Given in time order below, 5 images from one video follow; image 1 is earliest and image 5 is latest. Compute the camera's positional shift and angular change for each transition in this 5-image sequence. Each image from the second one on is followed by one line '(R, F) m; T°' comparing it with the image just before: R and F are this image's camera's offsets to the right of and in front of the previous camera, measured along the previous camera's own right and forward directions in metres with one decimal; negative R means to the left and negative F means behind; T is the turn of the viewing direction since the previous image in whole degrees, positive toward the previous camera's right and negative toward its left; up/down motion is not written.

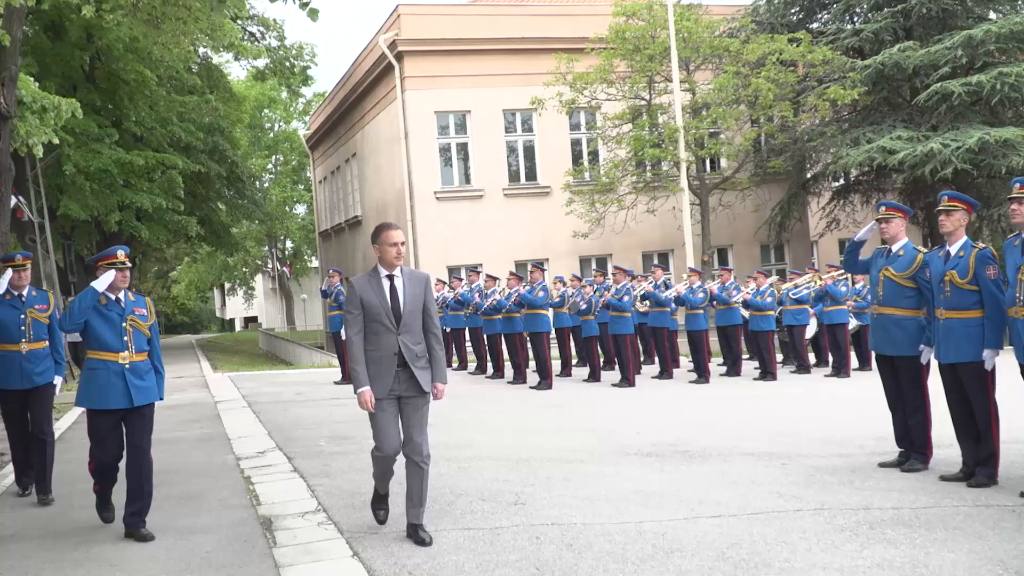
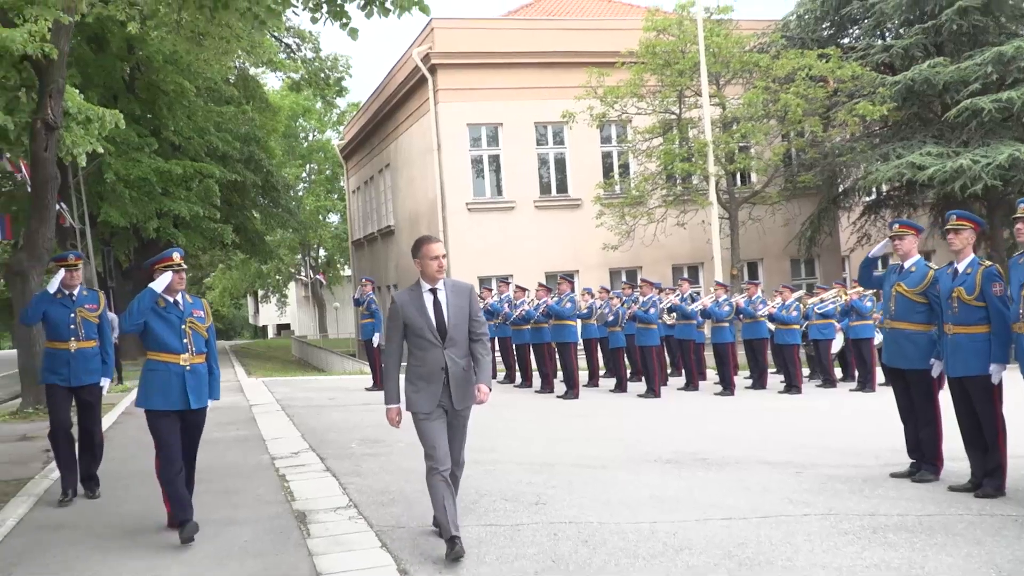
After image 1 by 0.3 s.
(0.0, -0.3) m; -2°
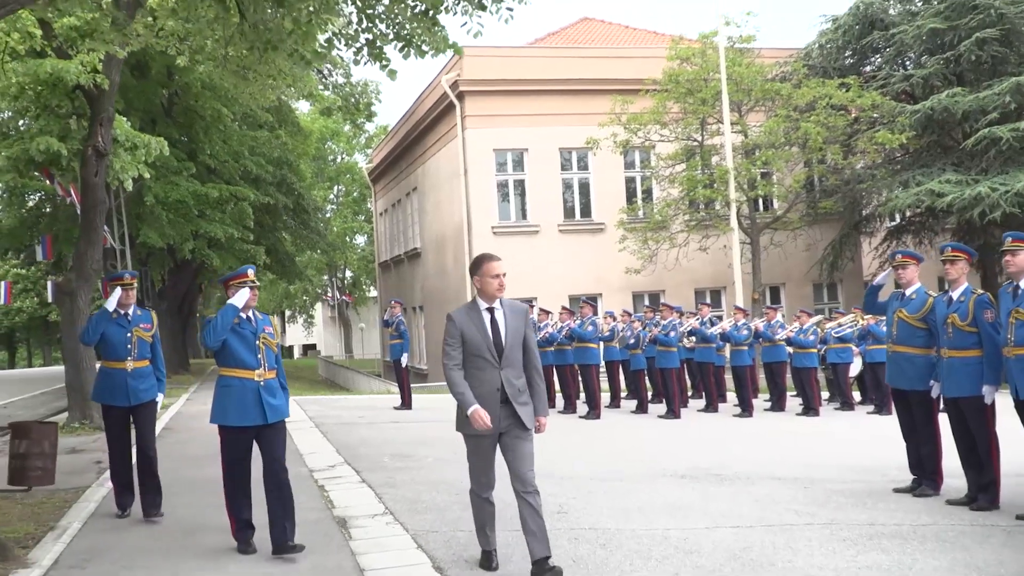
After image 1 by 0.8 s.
(0.0, -0.6) m; -1°
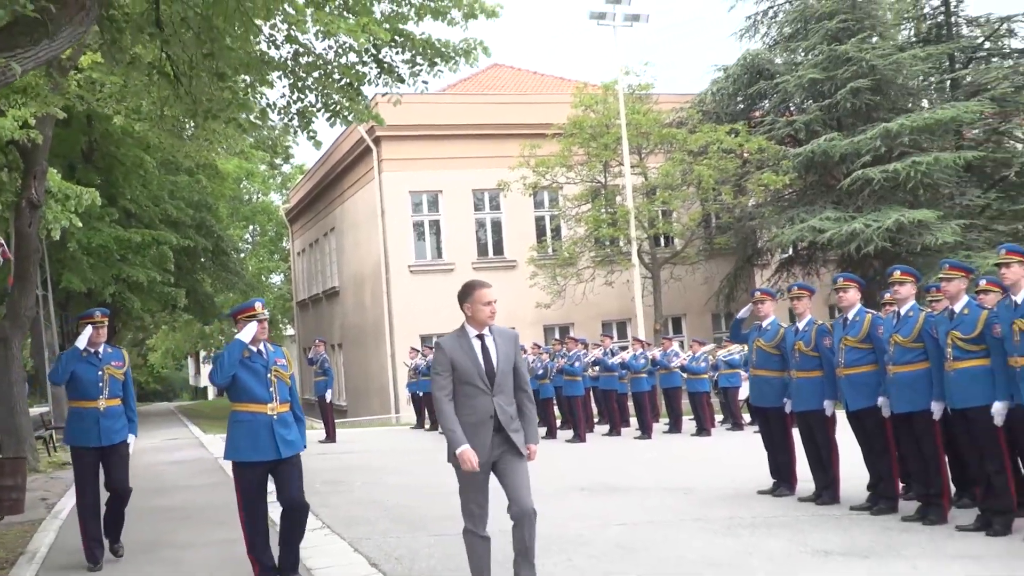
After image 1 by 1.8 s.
(0.0, -1.3) m; +5°
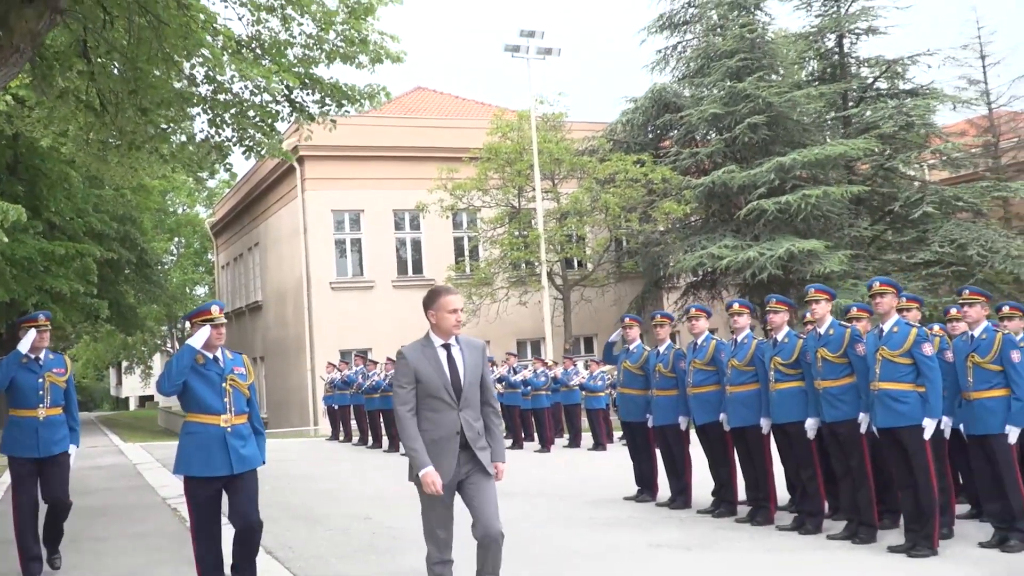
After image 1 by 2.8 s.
(+0.3, -1.1) m; +4°
